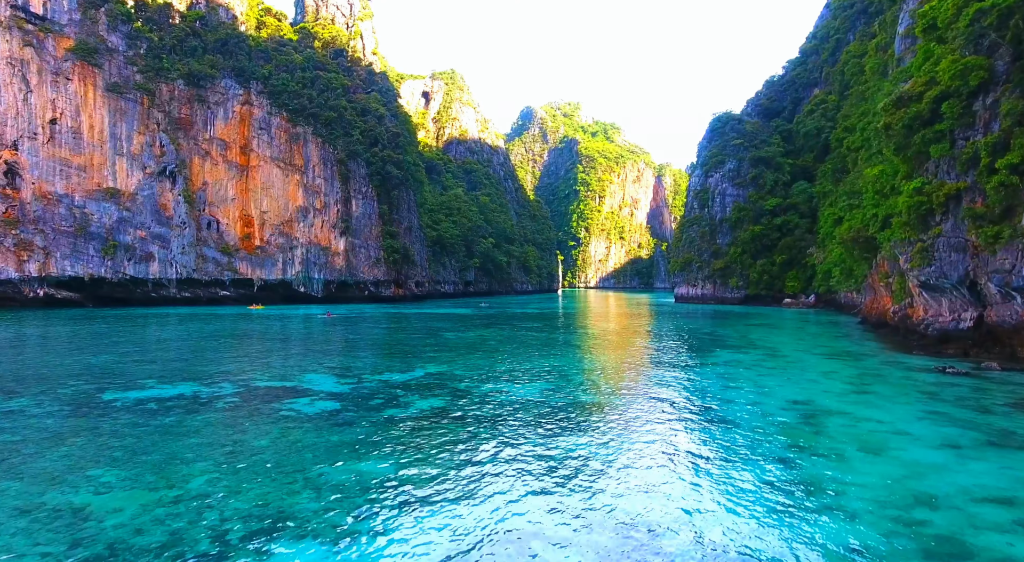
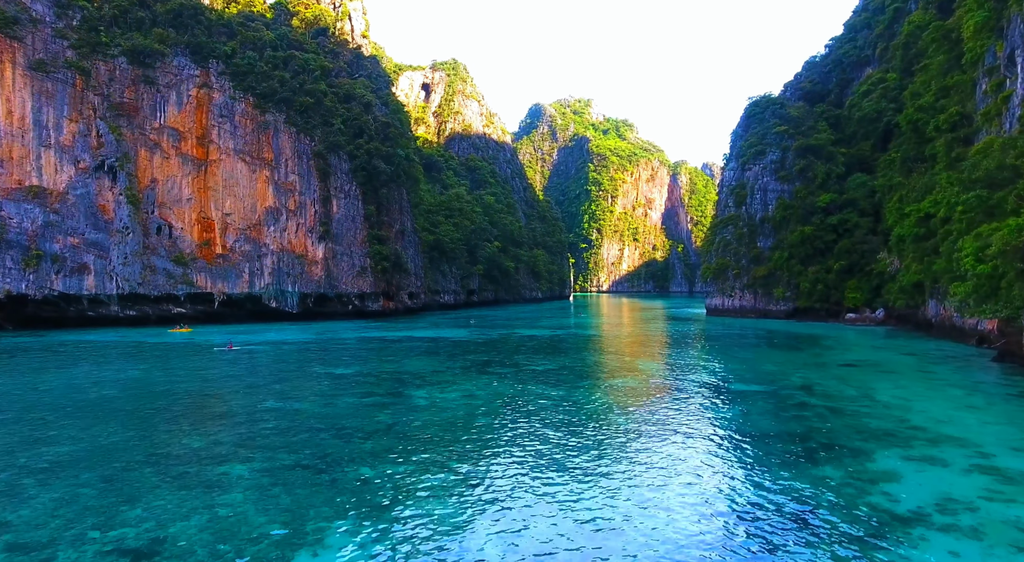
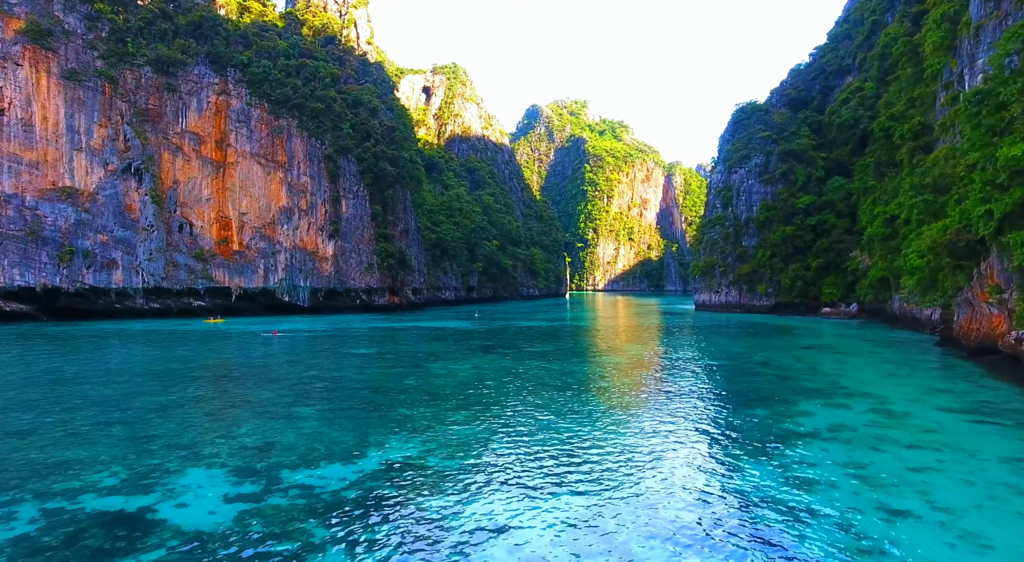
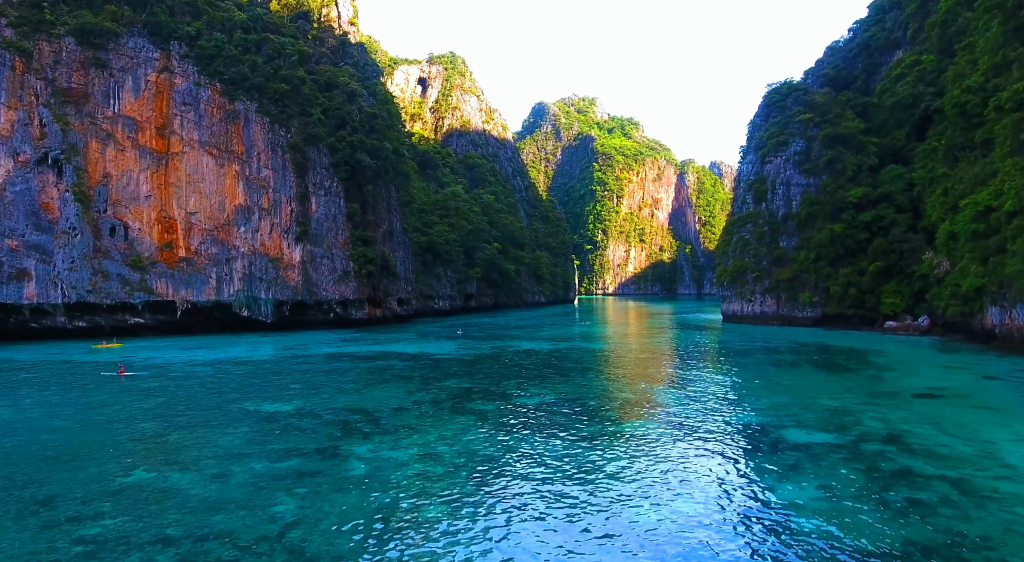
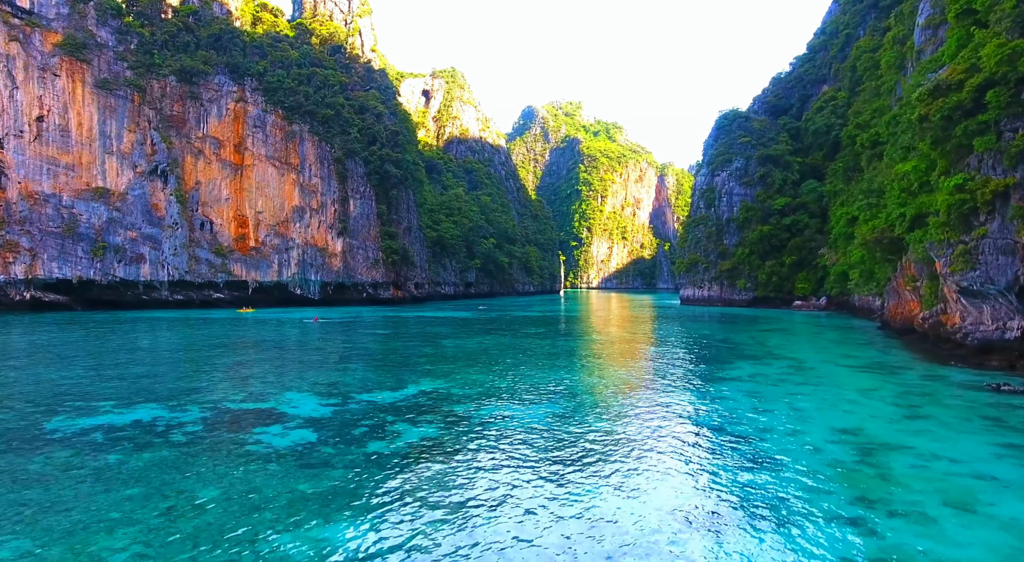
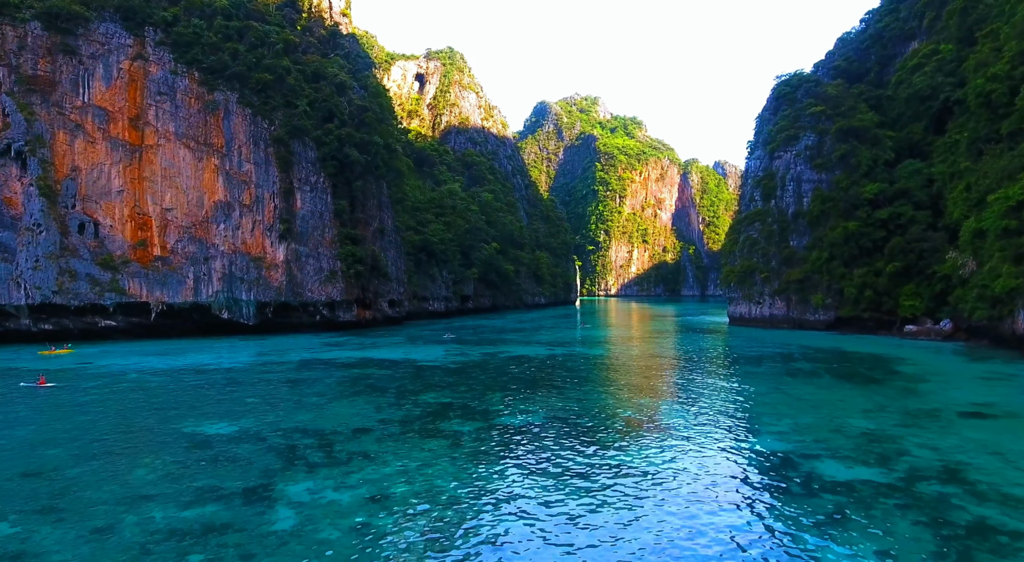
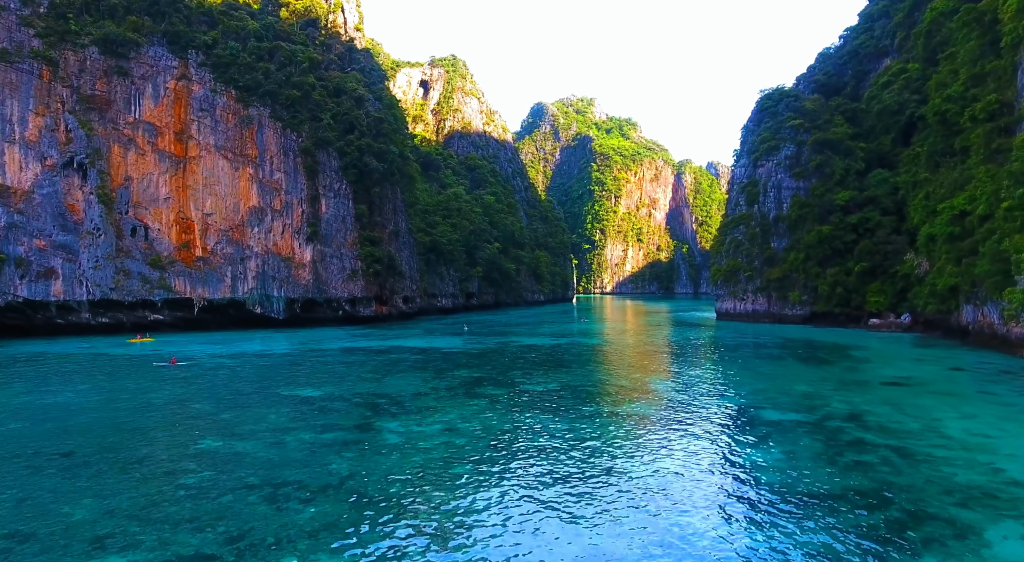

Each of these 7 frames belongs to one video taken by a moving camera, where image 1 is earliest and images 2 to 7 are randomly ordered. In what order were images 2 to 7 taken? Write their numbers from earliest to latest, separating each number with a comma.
5, 3, 2, 7, 4, 6
